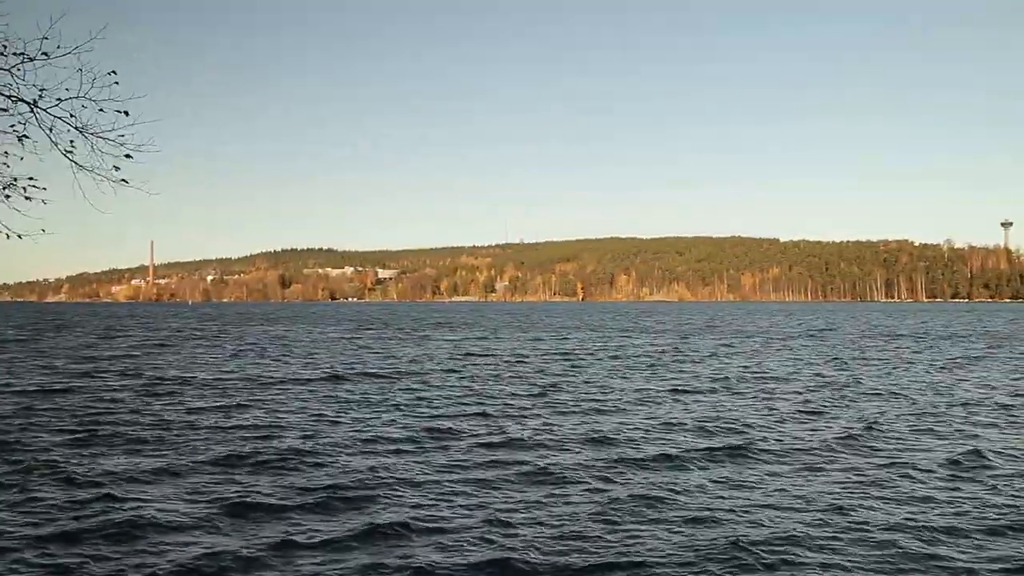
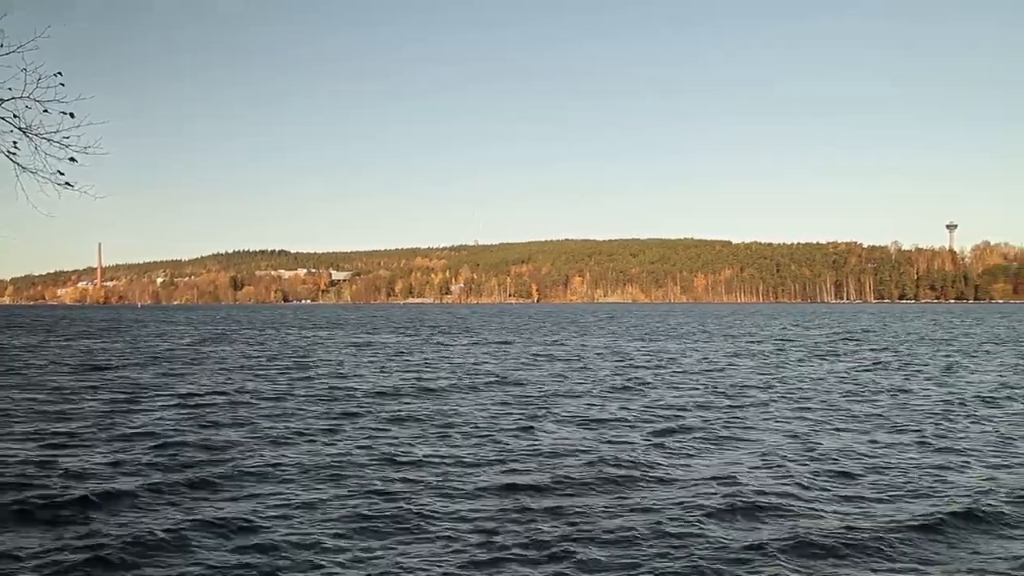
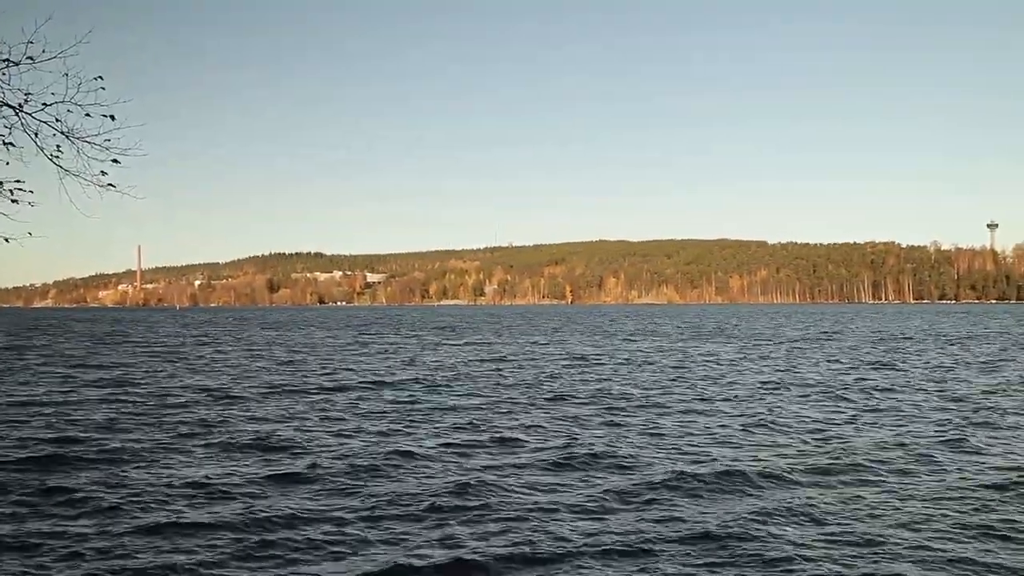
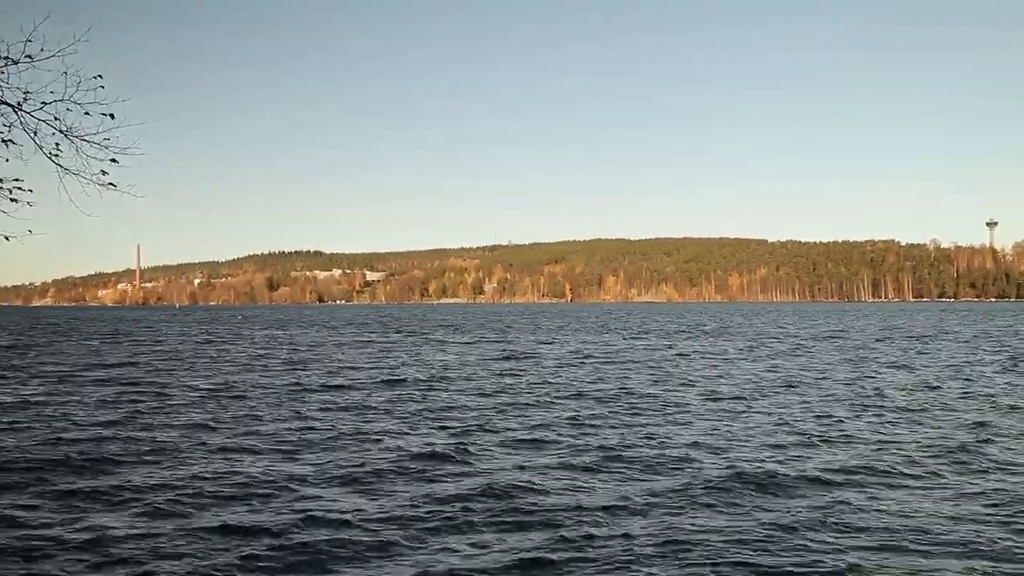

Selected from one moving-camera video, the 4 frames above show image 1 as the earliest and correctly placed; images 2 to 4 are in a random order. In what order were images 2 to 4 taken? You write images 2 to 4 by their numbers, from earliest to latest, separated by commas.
3, 4, 2
